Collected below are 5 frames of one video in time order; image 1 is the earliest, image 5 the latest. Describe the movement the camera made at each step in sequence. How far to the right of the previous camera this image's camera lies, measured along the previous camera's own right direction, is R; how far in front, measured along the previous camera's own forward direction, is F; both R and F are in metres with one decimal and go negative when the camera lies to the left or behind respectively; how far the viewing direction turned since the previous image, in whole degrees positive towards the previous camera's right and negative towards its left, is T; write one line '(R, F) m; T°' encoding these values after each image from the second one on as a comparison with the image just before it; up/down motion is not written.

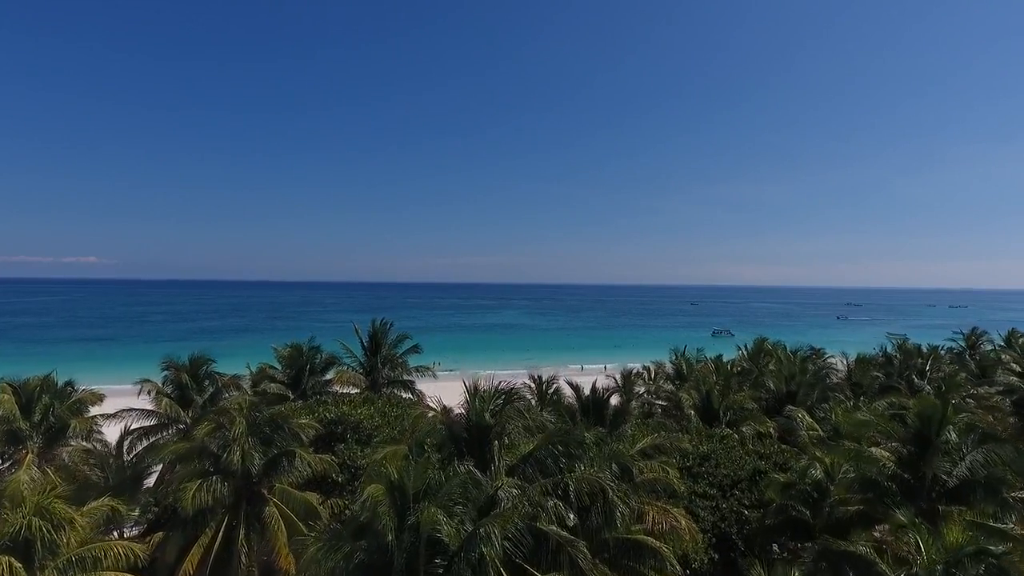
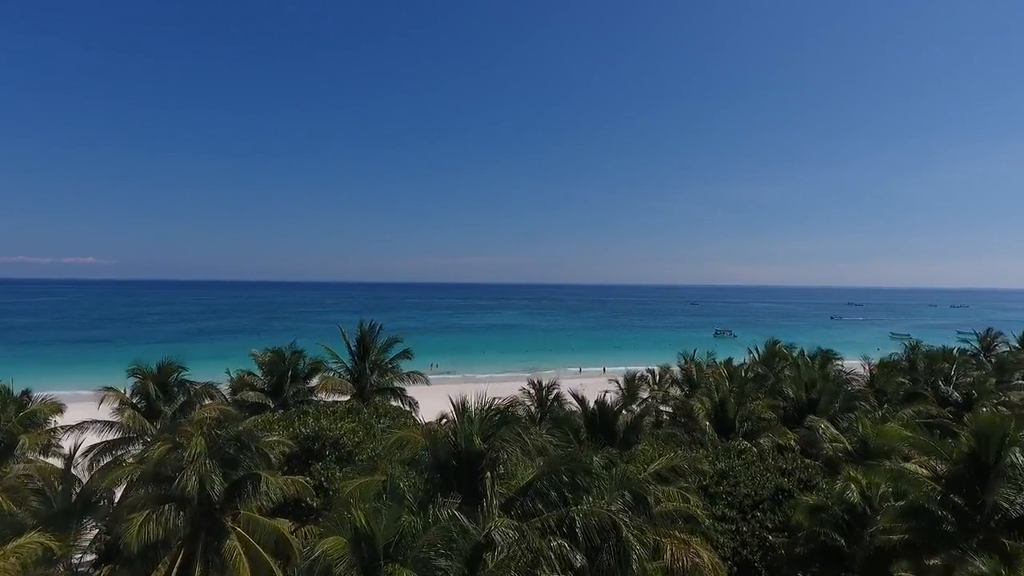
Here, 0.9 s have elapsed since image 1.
(+0.1, +1.3) m; 0°
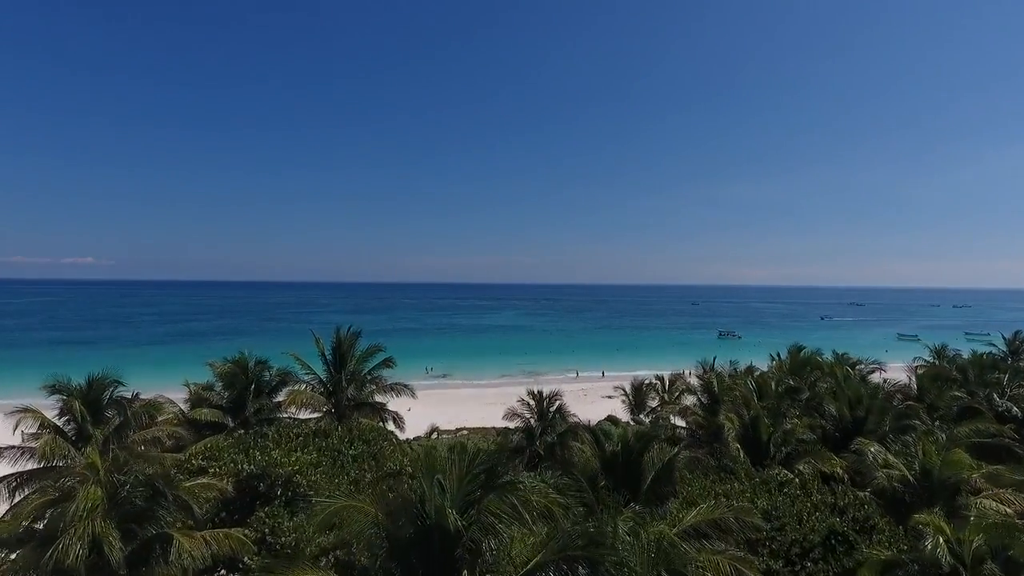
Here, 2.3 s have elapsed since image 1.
(+0.1, +2.2) m; 0°
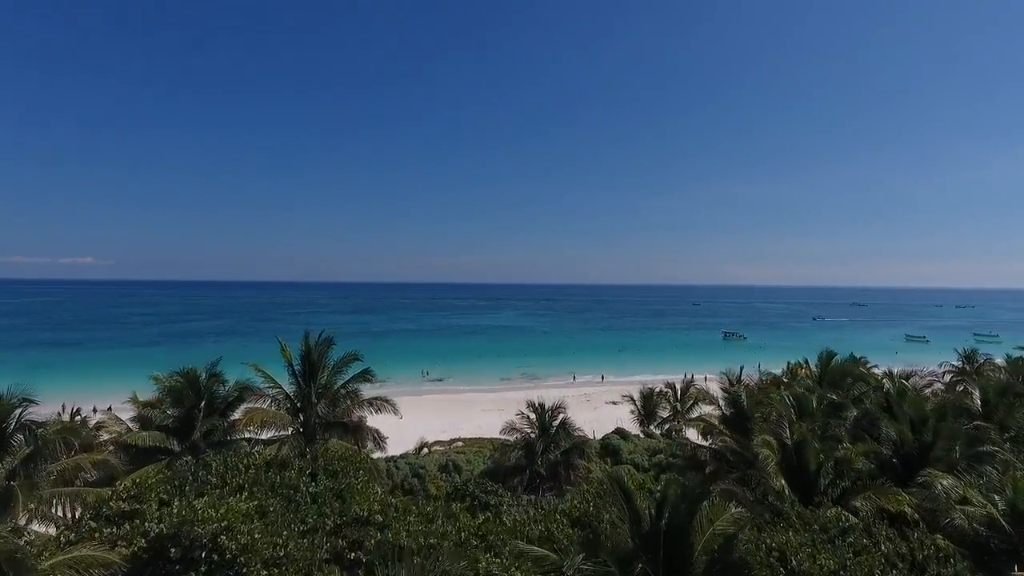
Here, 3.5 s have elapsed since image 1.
(+0.1, +2.2) m; 0°
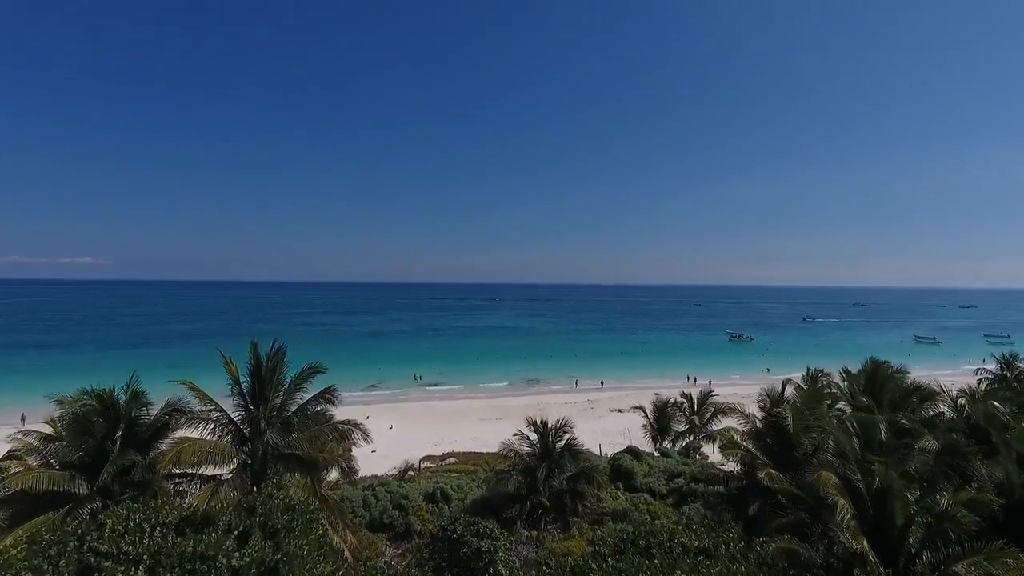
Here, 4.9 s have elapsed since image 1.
(+0.1, +2.5) m; 0°
